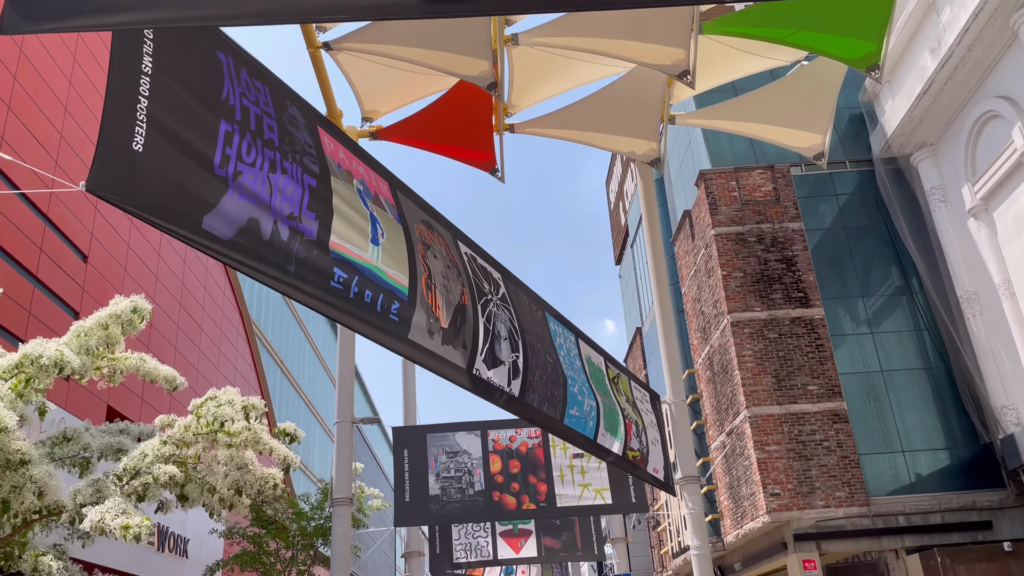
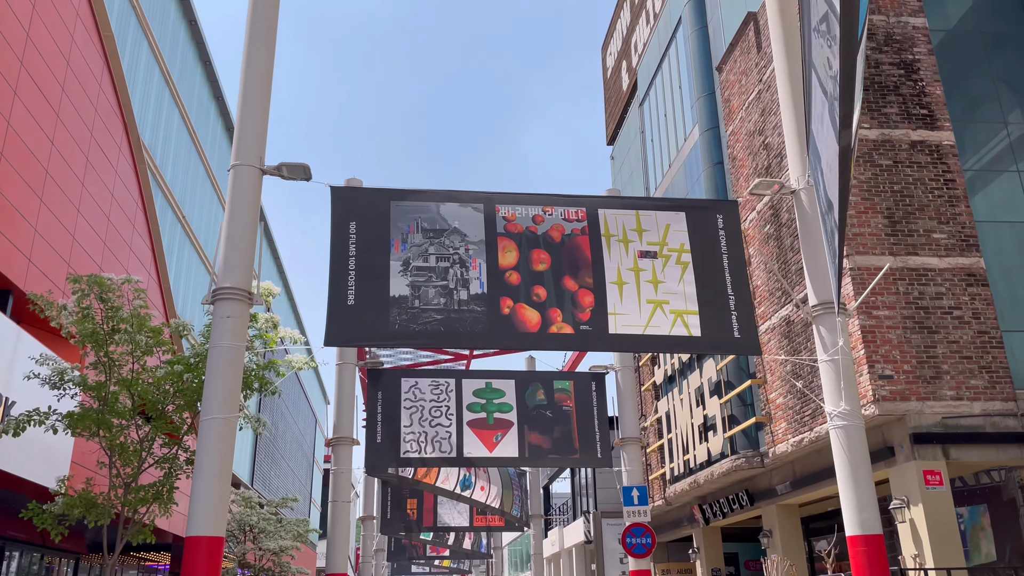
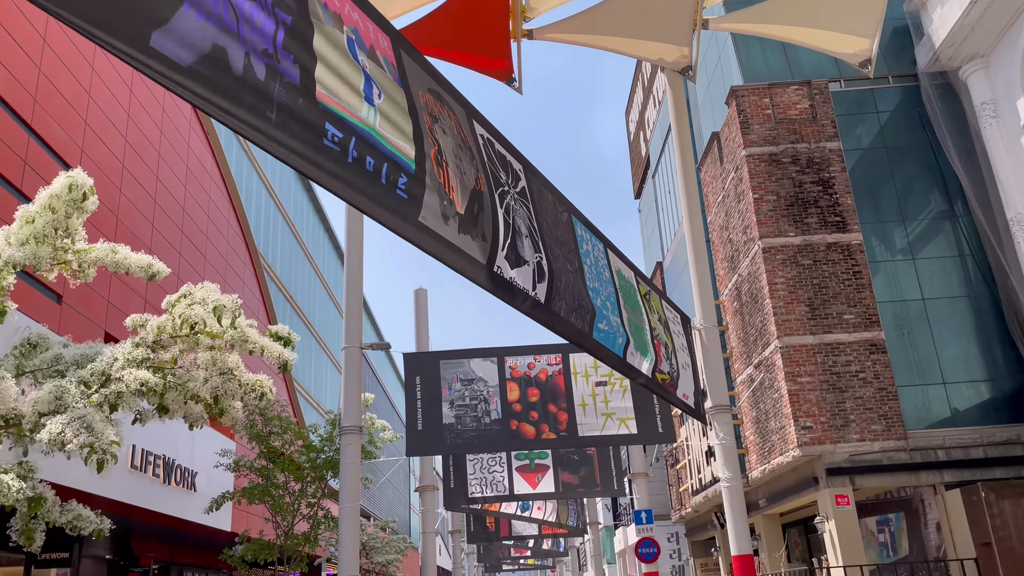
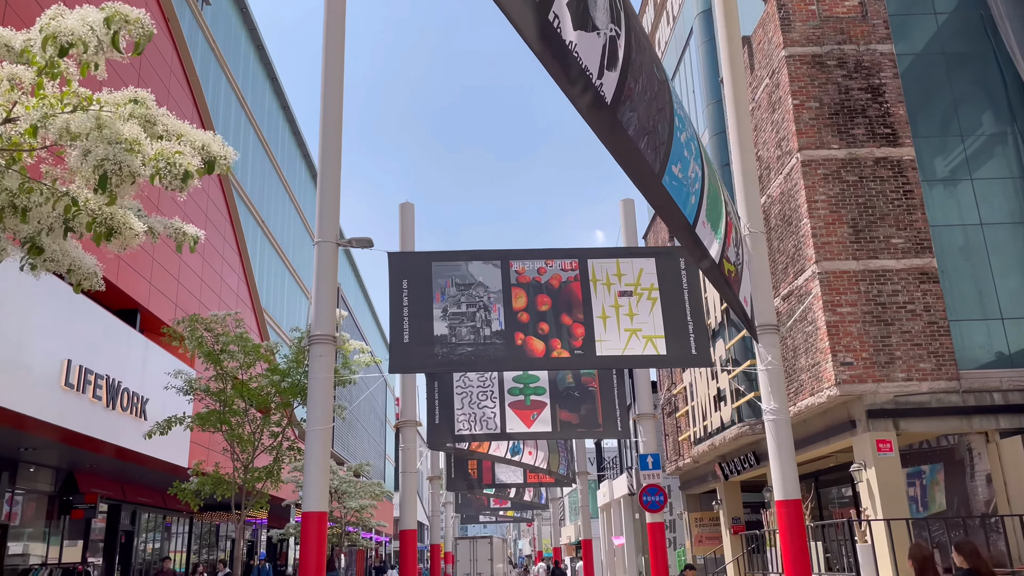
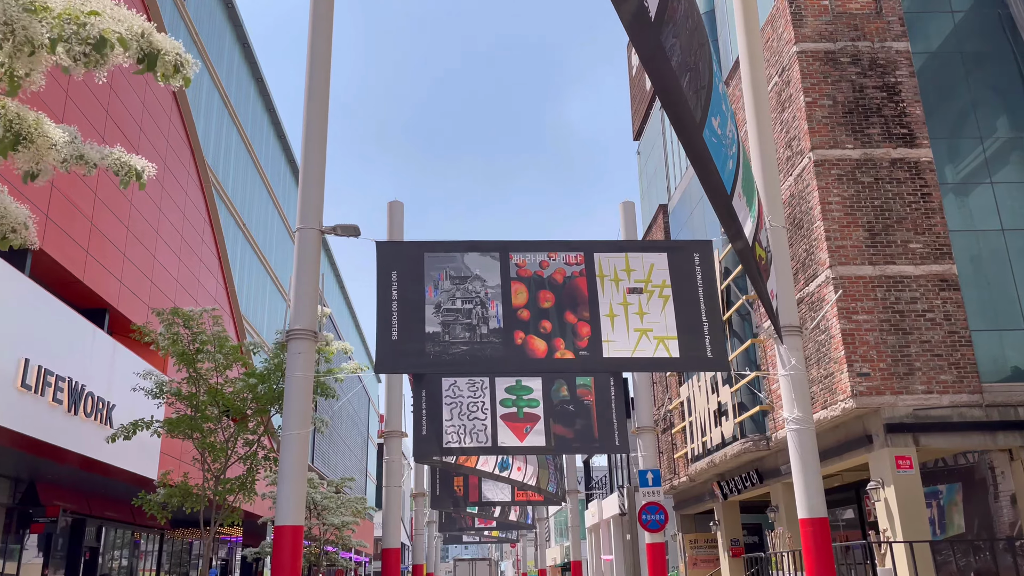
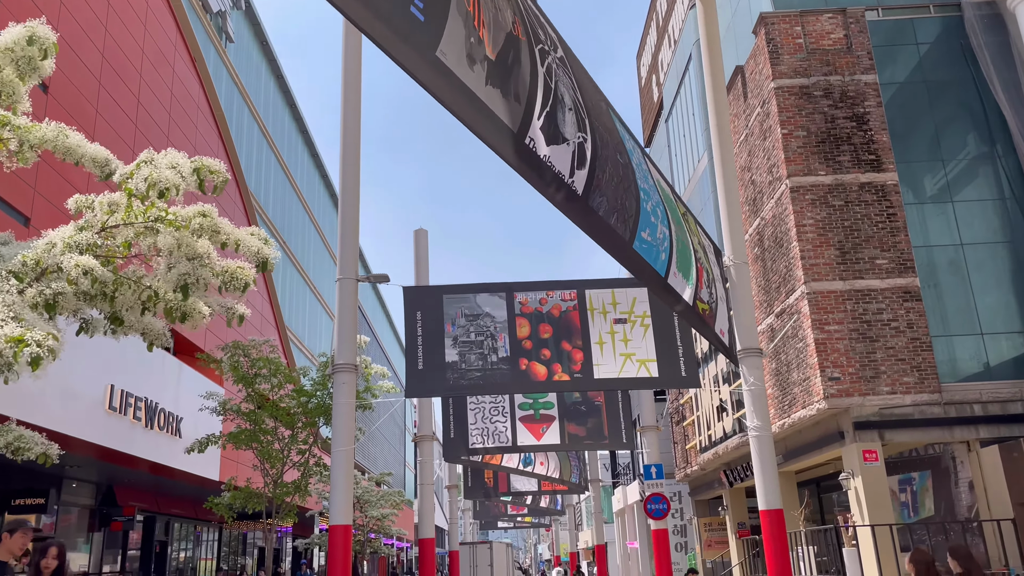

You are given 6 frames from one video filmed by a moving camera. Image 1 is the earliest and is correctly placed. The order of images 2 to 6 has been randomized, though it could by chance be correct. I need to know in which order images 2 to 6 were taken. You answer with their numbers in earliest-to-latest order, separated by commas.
3, 6, 4, 5, 2
